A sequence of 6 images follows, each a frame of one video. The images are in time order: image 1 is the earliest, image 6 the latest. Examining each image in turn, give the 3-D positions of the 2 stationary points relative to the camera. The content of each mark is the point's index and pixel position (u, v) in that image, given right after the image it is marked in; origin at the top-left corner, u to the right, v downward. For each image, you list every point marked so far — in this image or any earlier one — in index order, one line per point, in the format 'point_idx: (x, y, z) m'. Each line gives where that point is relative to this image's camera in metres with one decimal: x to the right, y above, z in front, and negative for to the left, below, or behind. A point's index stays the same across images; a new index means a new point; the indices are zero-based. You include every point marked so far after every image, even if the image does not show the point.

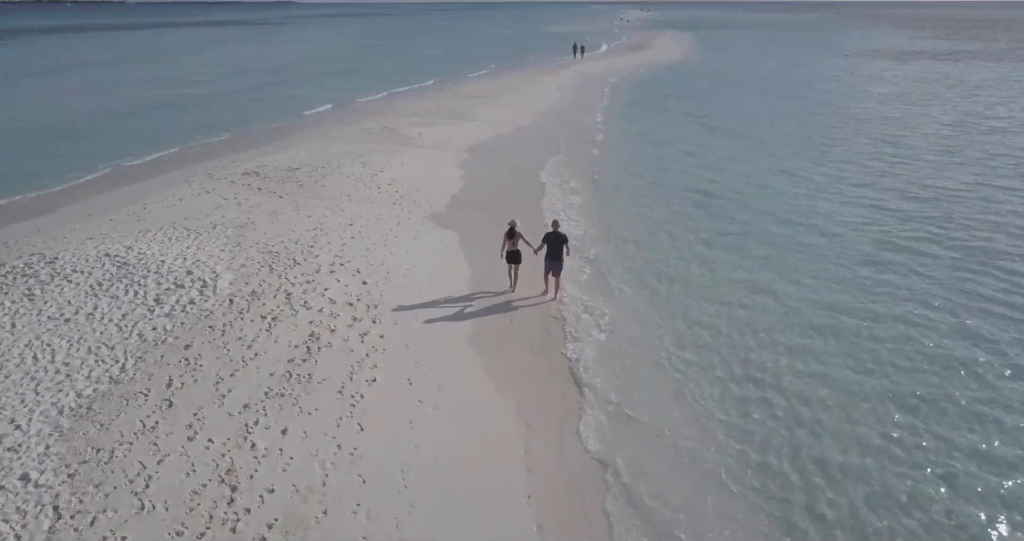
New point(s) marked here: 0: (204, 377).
0: (-3.3, -1.1, +8.3) m
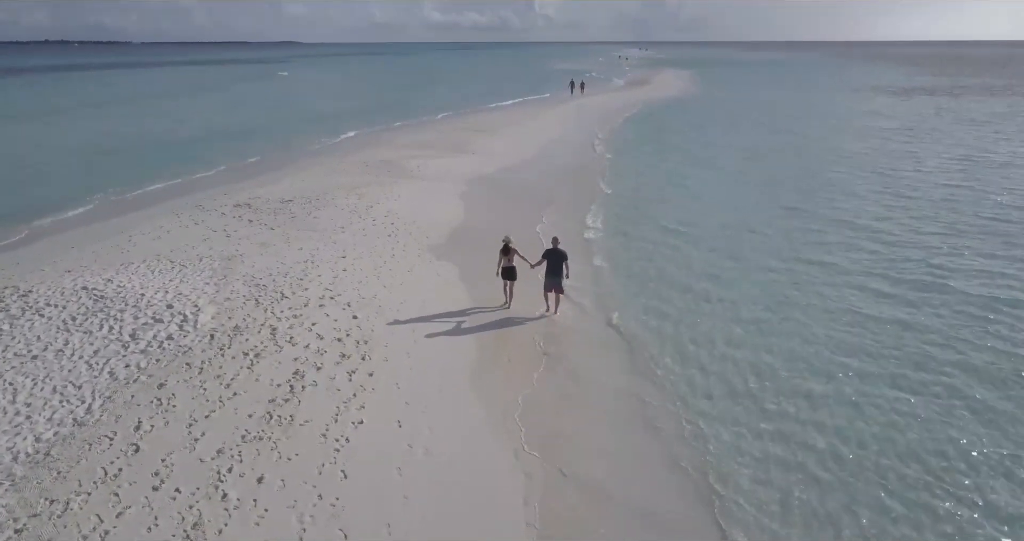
0: (-3.3, -1.5, +7.6) m
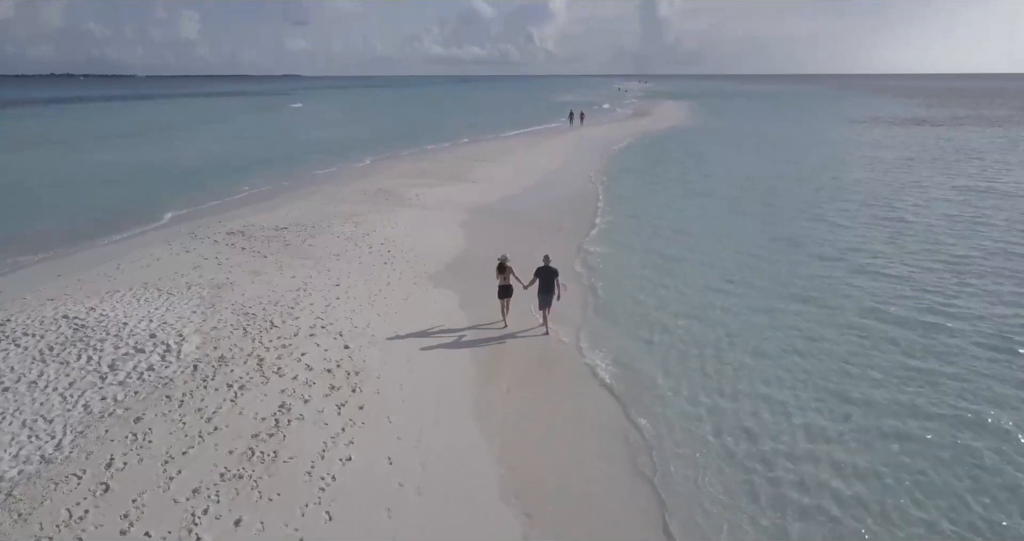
0: (-3.3, -1.7, +7.2) m
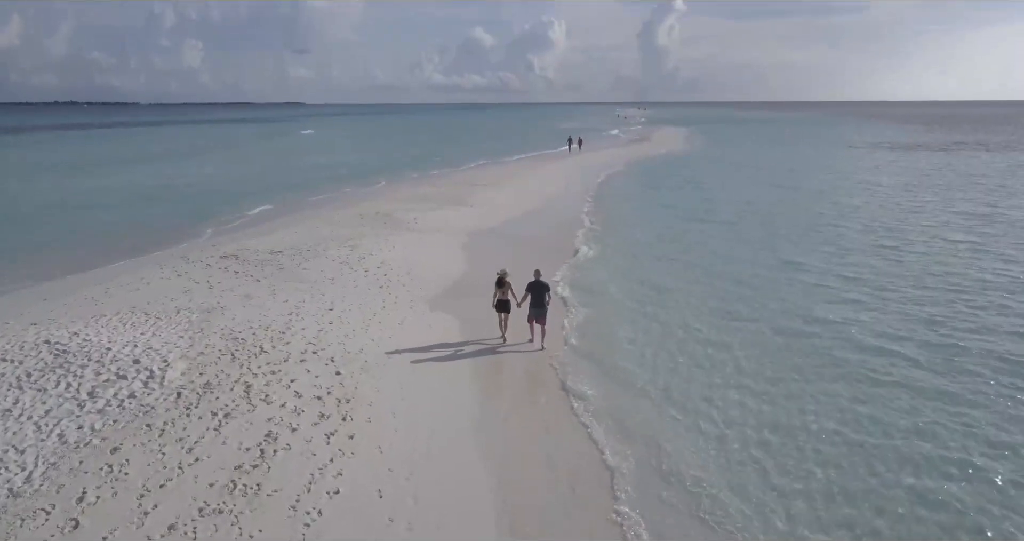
0: (-3.4, -1.9, +6.8) m
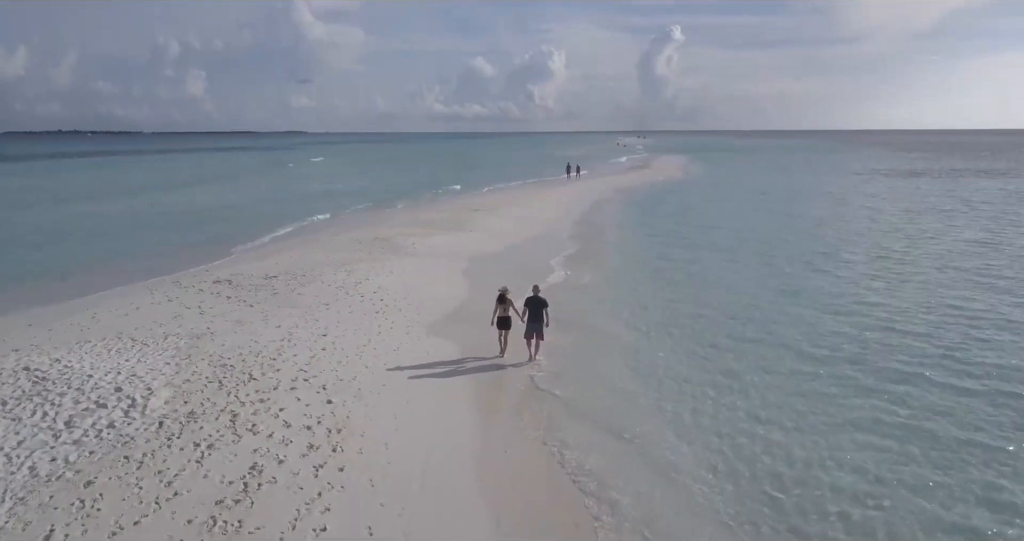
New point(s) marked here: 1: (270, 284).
0: (-3.4, -2.1, +6.3) m
1: (-4.9, -0.3, +15.8) m
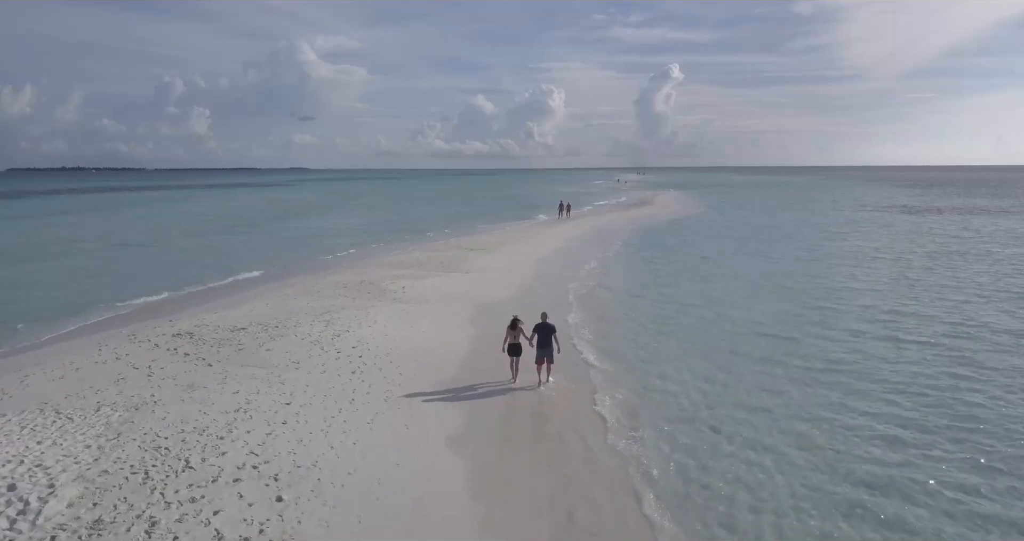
0: (-3.4, -2.6, +4.4) m
1: (-5.0, -1.2, +14.0) m
